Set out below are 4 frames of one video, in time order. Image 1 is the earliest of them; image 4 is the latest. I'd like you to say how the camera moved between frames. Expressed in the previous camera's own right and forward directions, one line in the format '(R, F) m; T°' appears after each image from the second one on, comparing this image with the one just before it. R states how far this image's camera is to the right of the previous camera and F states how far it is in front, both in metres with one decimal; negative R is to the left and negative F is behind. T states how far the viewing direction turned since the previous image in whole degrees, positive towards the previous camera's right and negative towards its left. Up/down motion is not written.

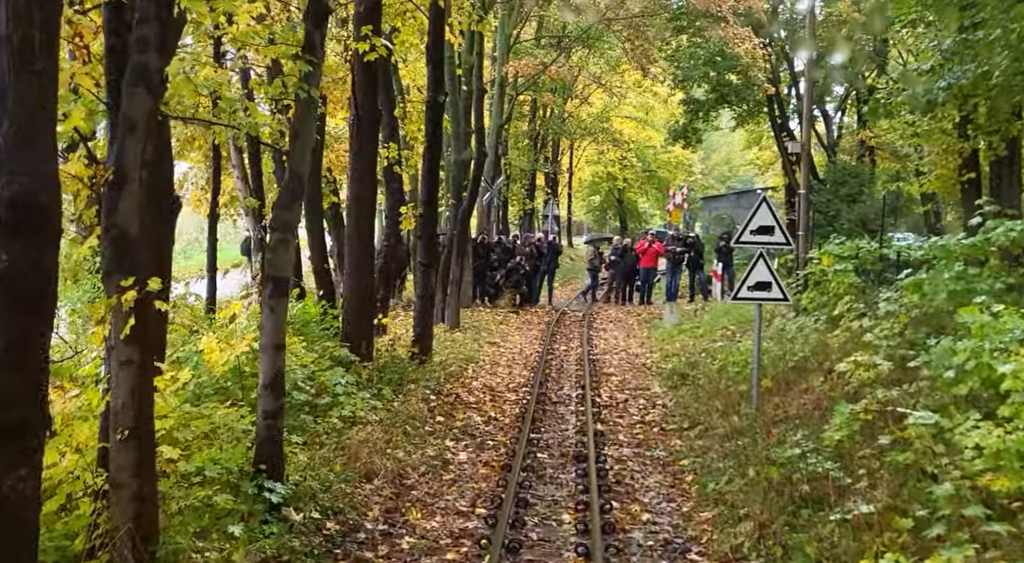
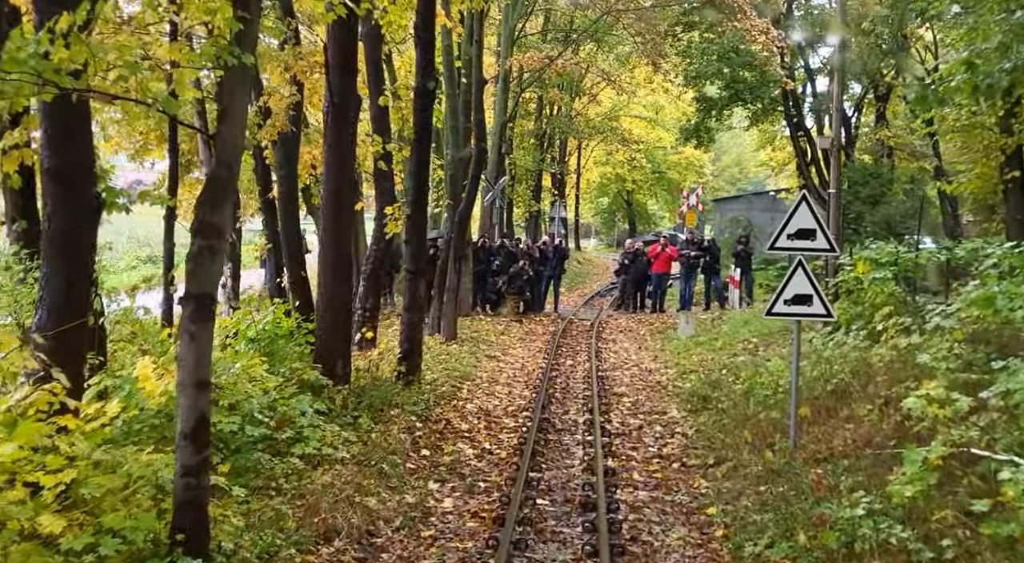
(+0.1, +1.9) m; 0°
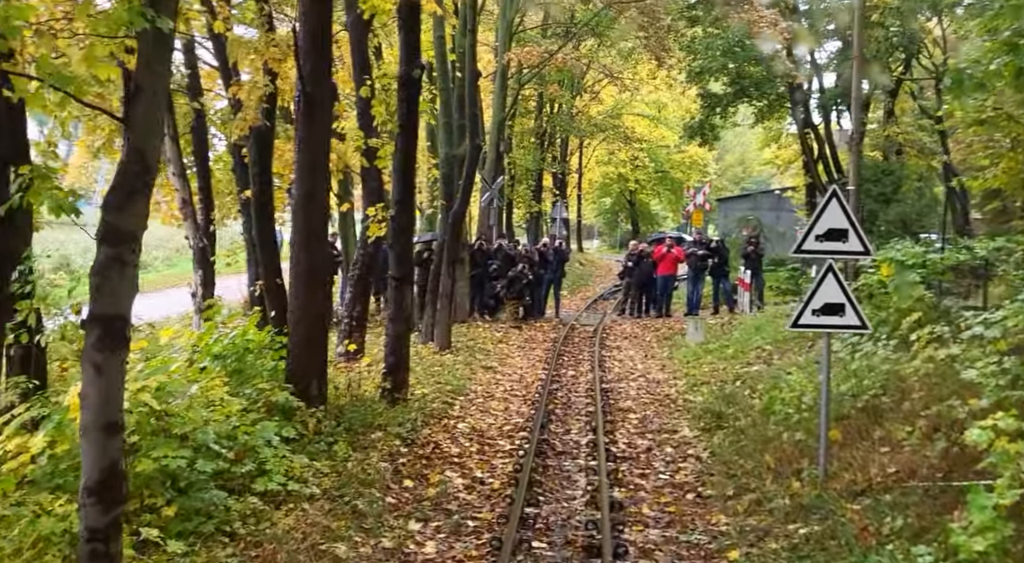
(+0.1, +1.3) m; 0°
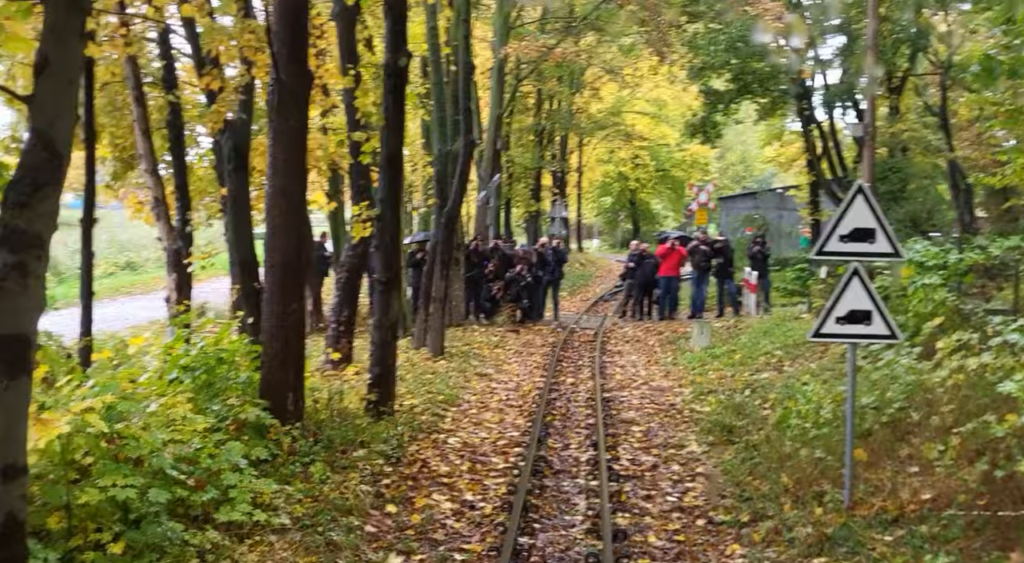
(+0.1, +0.9) m; 0°
